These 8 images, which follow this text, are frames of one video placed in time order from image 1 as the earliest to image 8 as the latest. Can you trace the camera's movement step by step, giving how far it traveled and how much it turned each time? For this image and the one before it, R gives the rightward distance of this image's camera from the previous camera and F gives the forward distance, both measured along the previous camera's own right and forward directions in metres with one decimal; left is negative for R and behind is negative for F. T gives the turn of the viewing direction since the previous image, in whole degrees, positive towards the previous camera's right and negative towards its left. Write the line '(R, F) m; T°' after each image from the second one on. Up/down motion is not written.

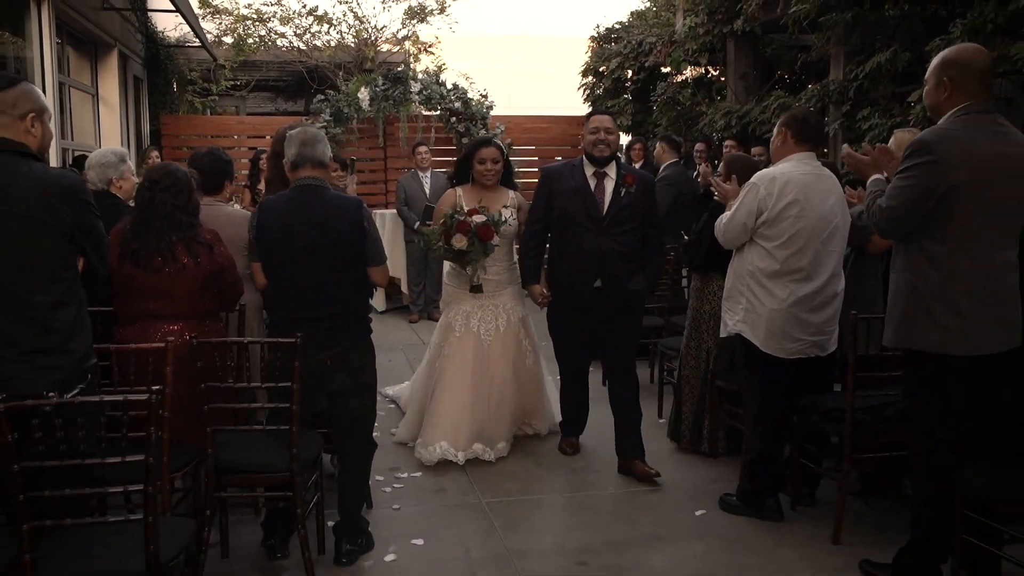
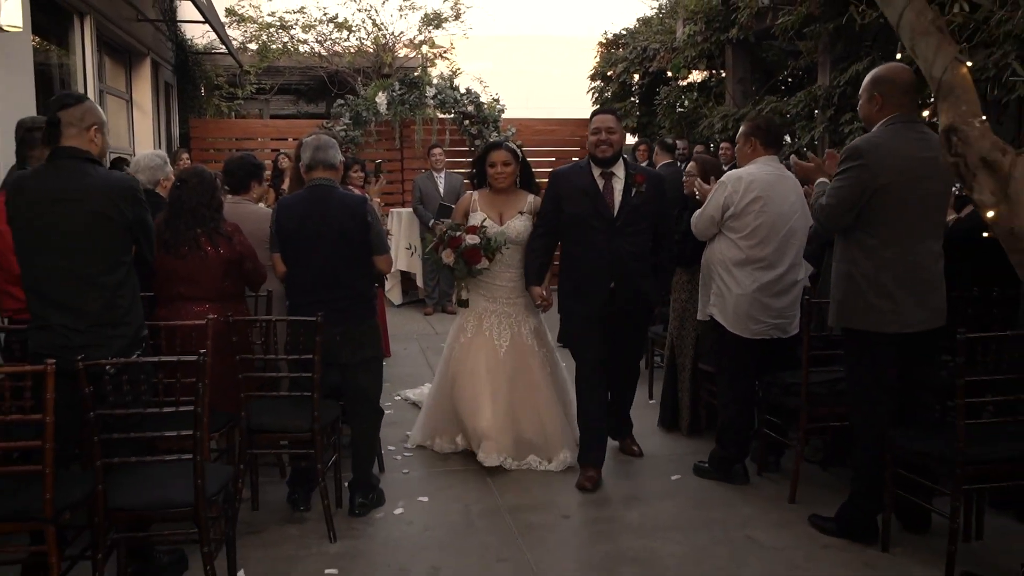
(+0.1, -0.5) m; -1°
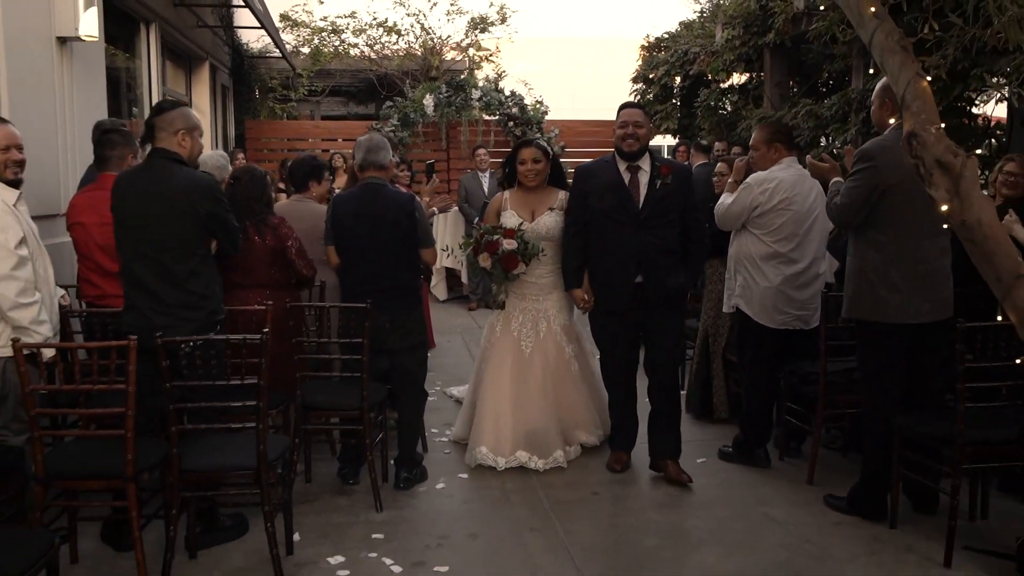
(0.0, -0.3) m; -3°
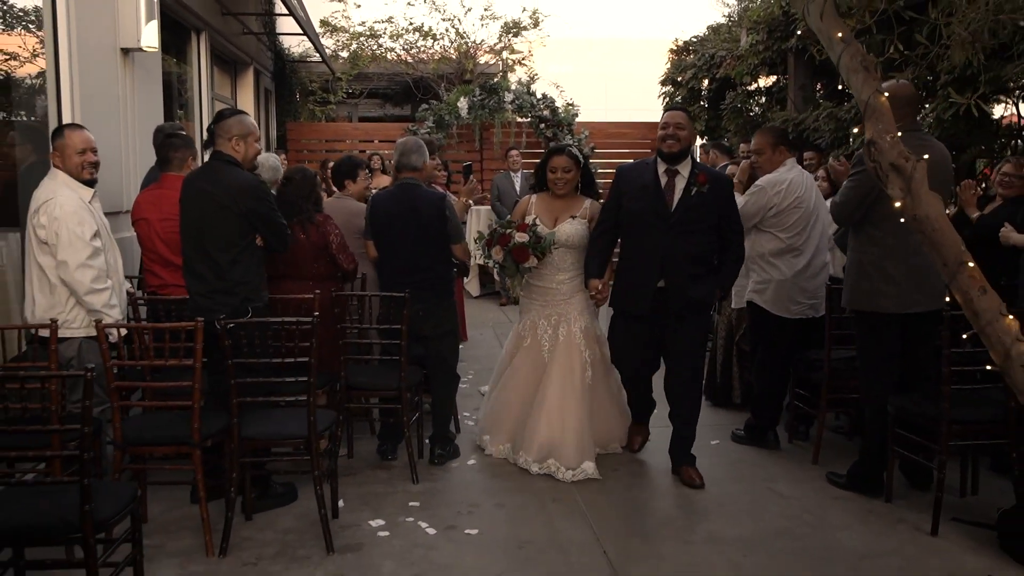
(0.0, -0.4) m; -2°
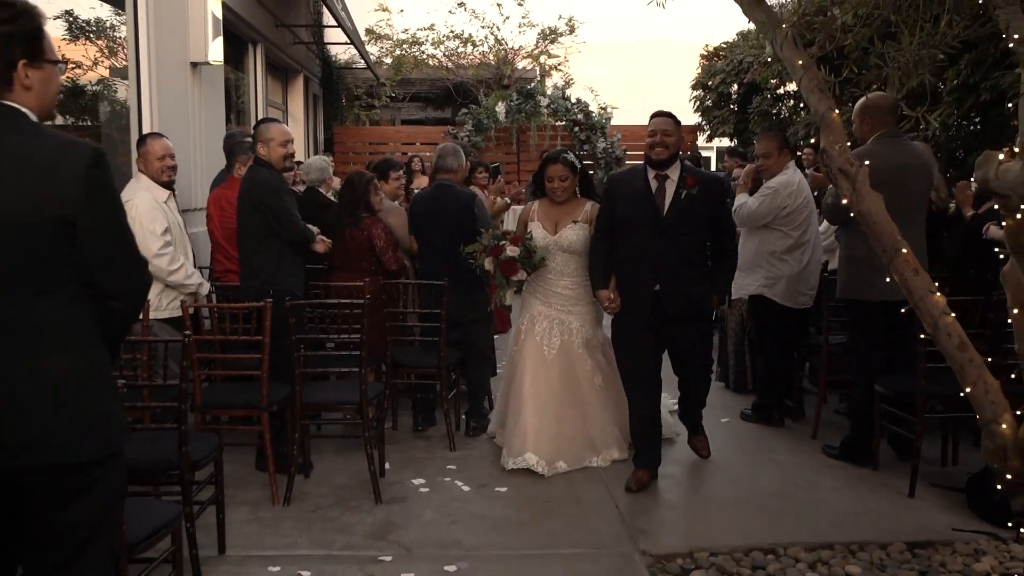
(+0.1, -0.5) m; -2°
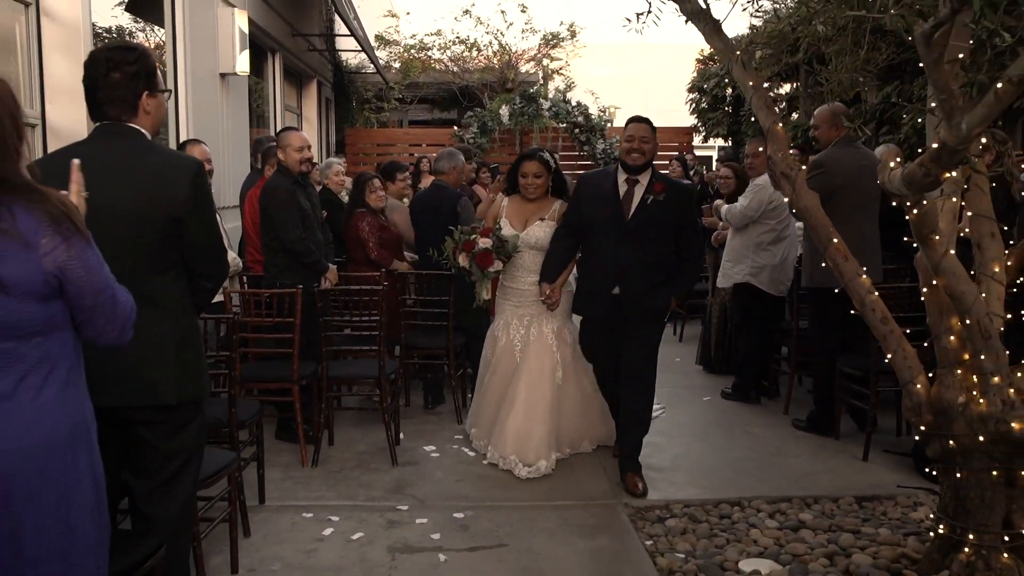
(0.0, -0.6) m; 0°
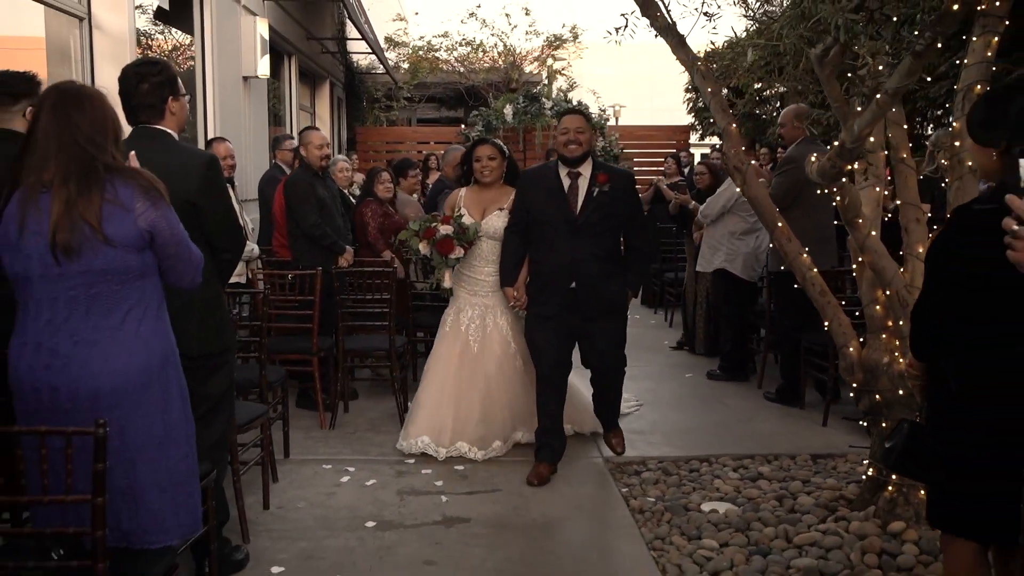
(+0.1, -0.6) m; 0°
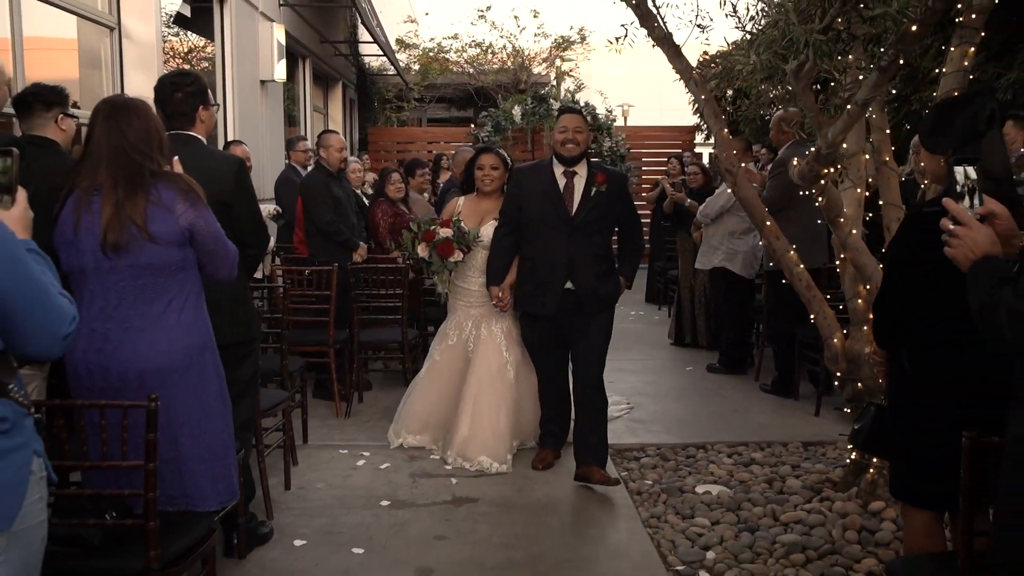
(0.0, -0.3) m; -1°
